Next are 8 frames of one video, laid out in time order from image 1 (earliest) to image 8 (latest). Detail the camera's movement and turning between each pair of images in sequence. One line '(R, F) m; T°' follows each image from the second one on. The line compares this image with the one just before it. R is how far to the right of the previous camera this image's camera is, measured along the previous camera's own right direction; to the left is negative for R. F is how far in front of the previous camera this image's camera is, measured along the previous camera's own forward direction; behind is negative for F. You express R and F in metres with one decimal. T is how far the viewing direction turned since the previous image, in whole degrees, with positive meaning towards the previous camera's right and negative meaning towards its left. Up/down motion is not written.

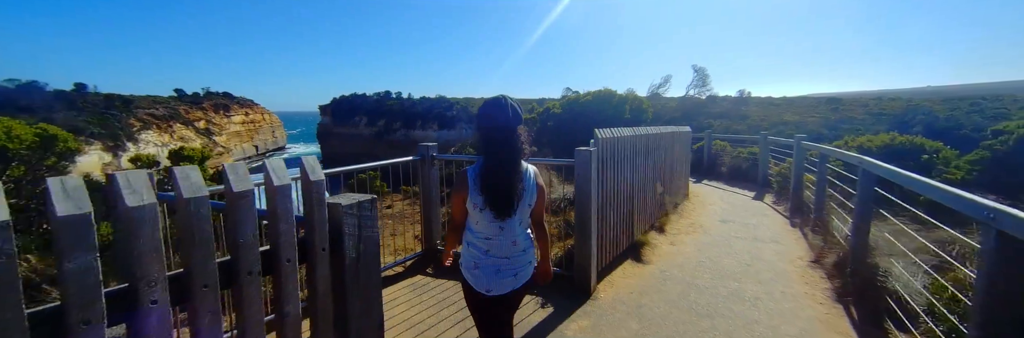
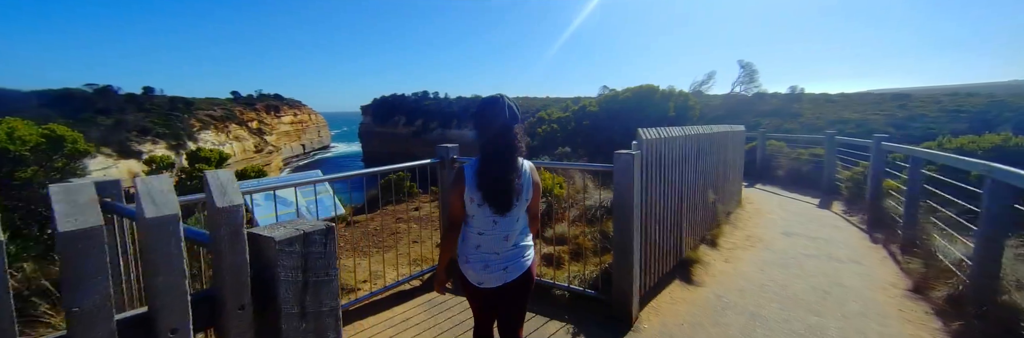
(+0.1, +0.6) m; -6°
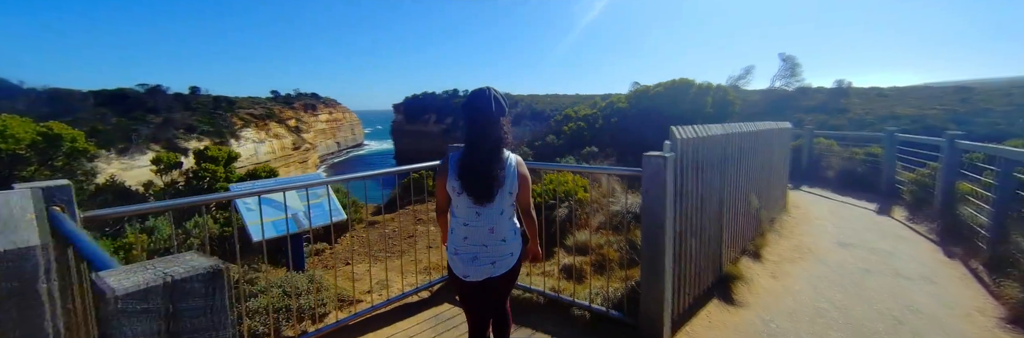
(+0.1, +0.4) m; -4°
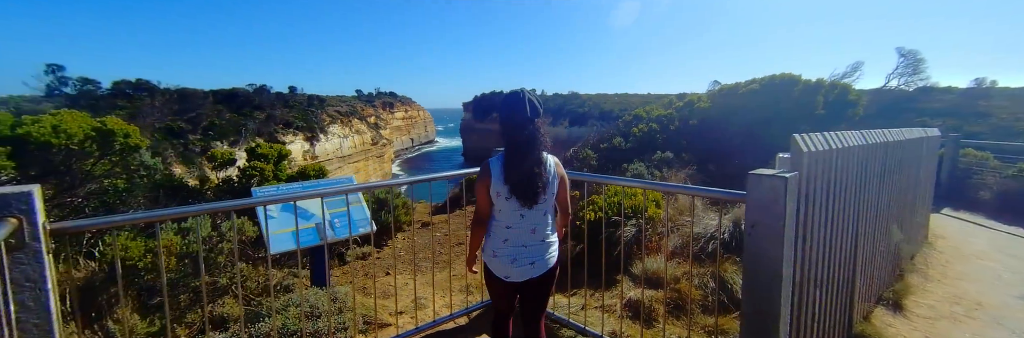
(+0.1, +0.7) m; -10°
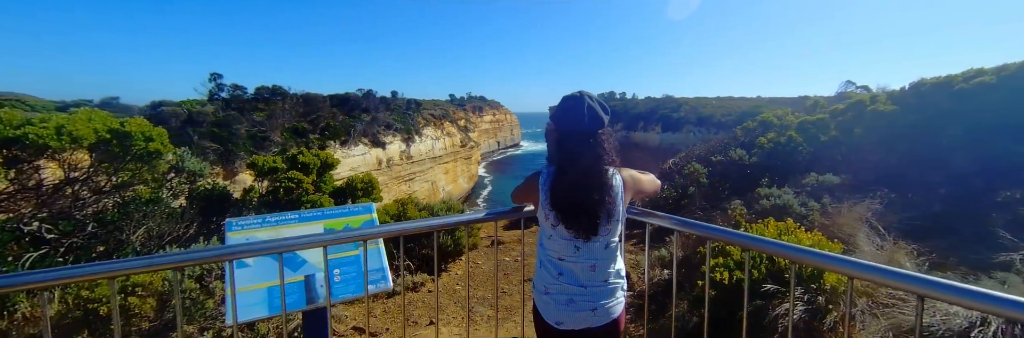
(0.0, +1.2) m; -14°
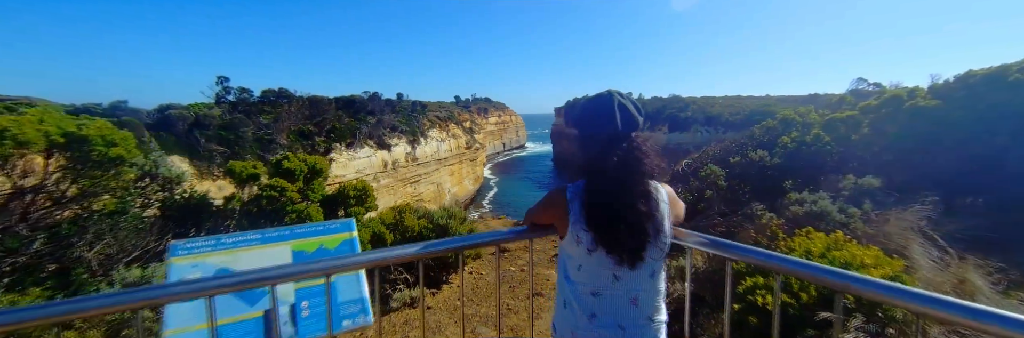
(0.0, +0.4) m; -1°
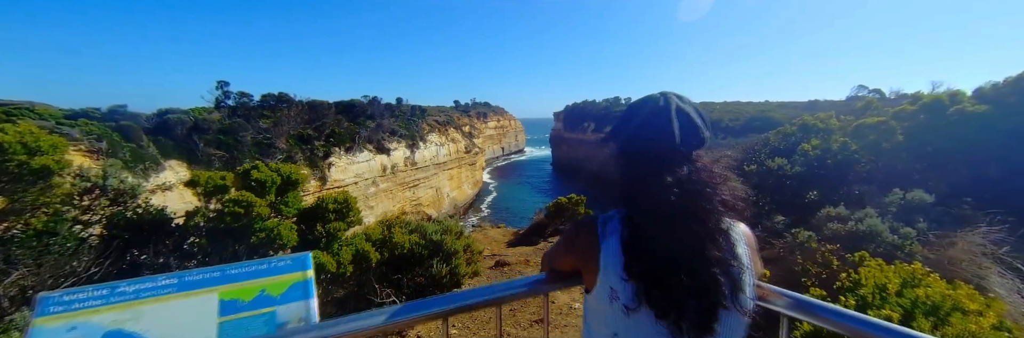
(0.0, +0.4) m; 0°
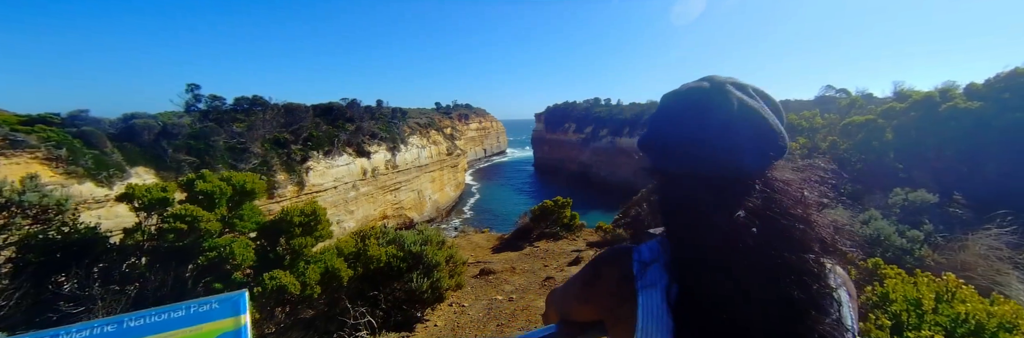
(0.0, +0.3) m; +3°
